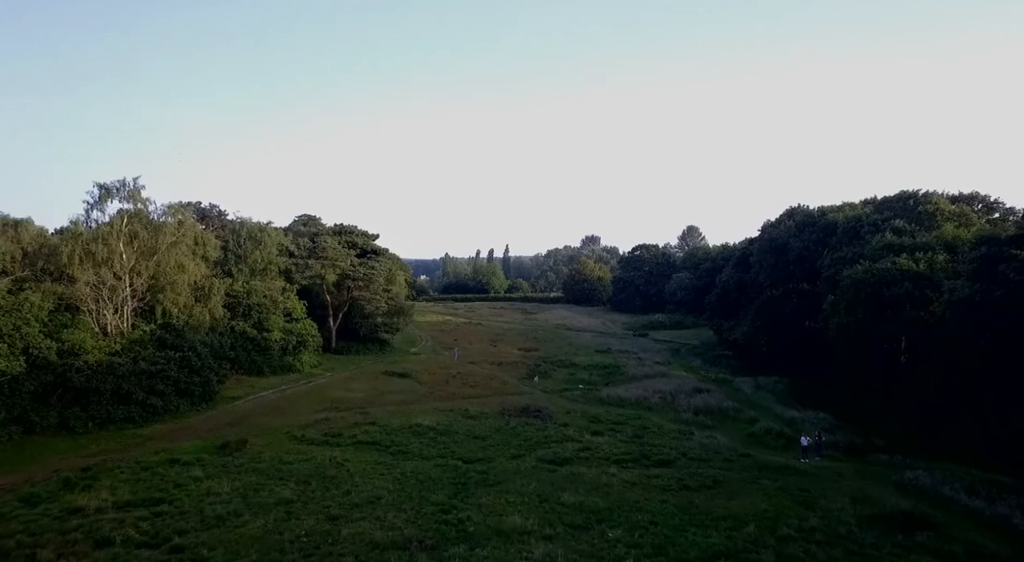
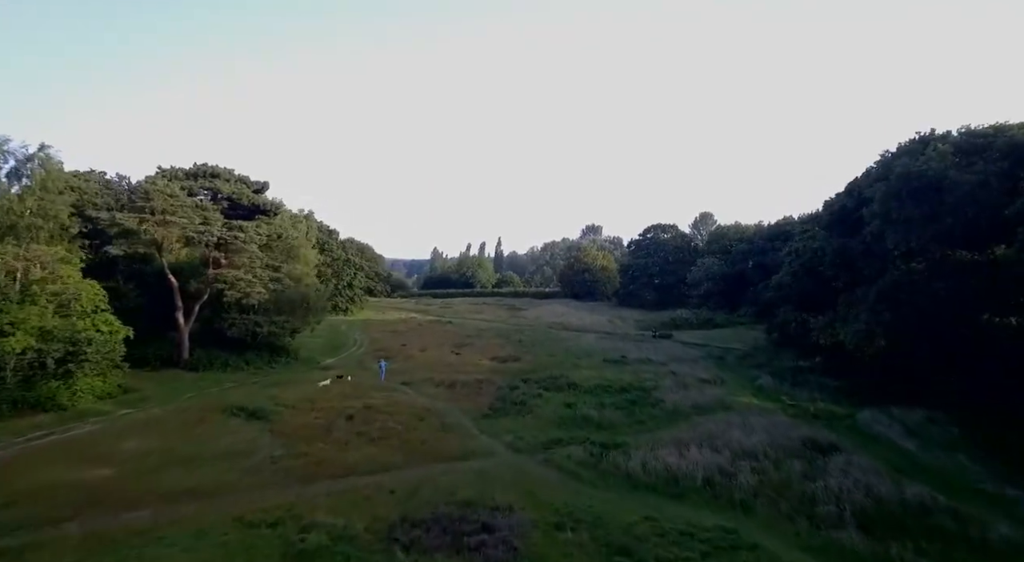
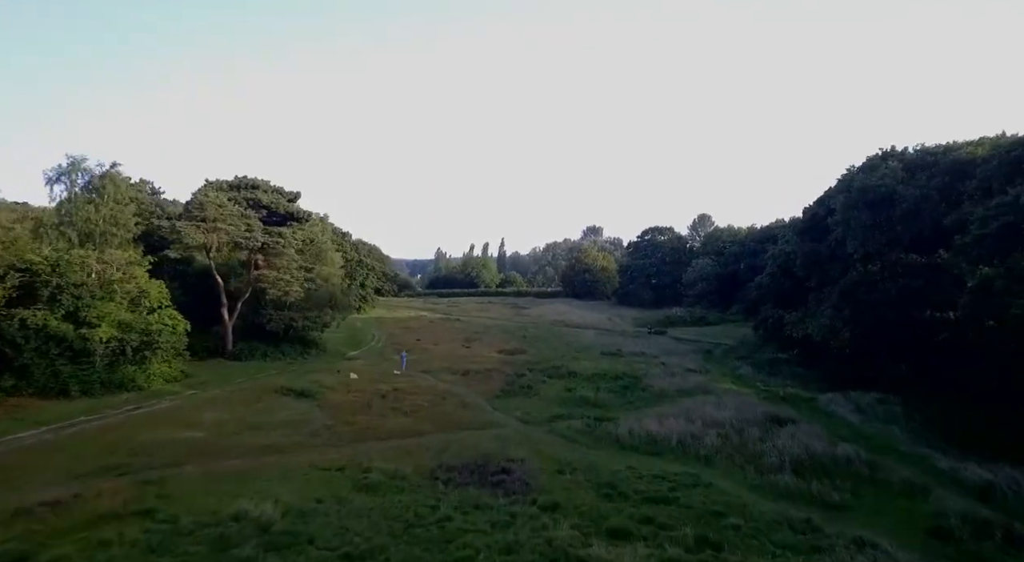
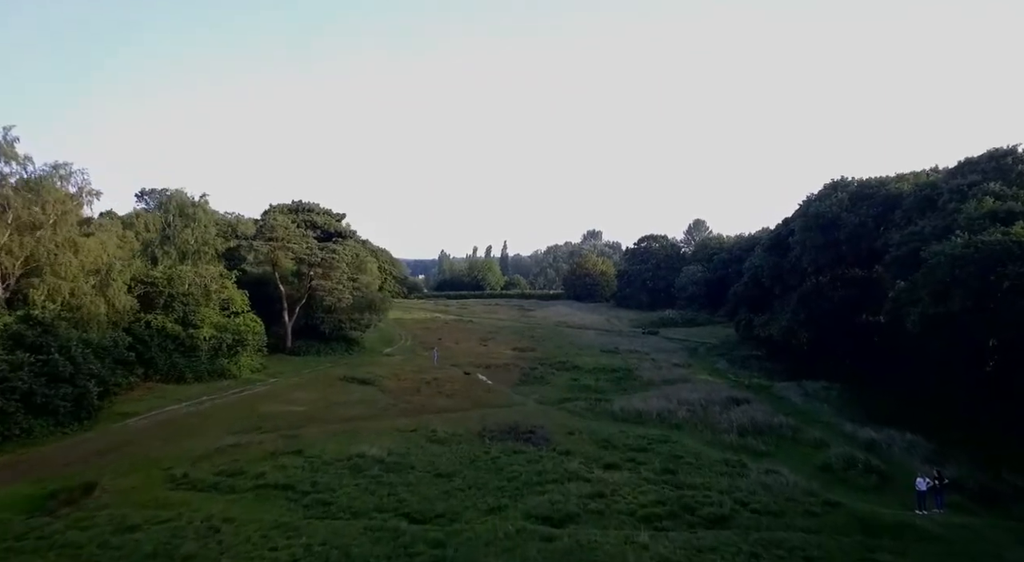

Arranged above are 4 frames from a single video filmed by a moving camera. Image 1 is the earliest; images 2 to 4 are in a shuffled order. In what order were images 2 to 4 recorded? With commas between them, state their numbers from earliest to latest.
4, 3, 2
